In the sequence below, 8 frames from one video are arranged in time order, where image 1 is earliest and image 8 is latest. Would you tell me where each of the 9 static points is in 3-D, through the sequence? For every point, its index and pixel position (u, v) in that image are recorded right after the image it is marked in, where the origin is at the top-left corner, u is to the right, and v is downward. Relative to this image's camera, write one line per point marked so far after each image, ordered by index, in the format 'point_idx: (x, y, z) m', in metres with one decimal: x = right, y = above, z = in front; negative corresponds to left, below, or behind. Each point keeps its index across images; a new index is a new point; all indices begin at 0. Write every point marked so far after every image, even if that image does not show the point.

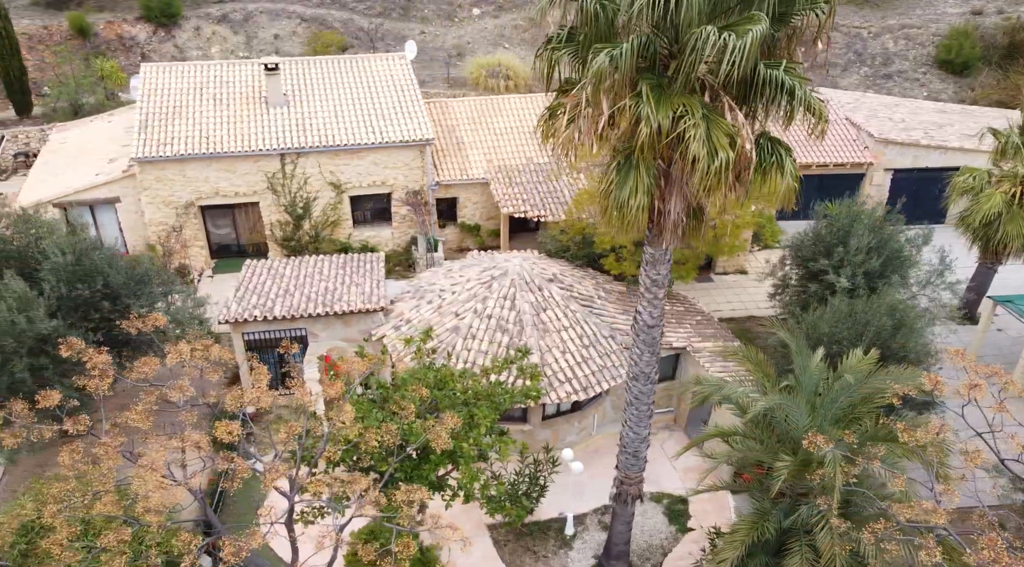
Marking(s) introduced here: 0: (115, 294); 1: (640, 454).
0: (-7.6, -0.2, +15.1) m
1: (+1.9, -2.6, +12.0) m
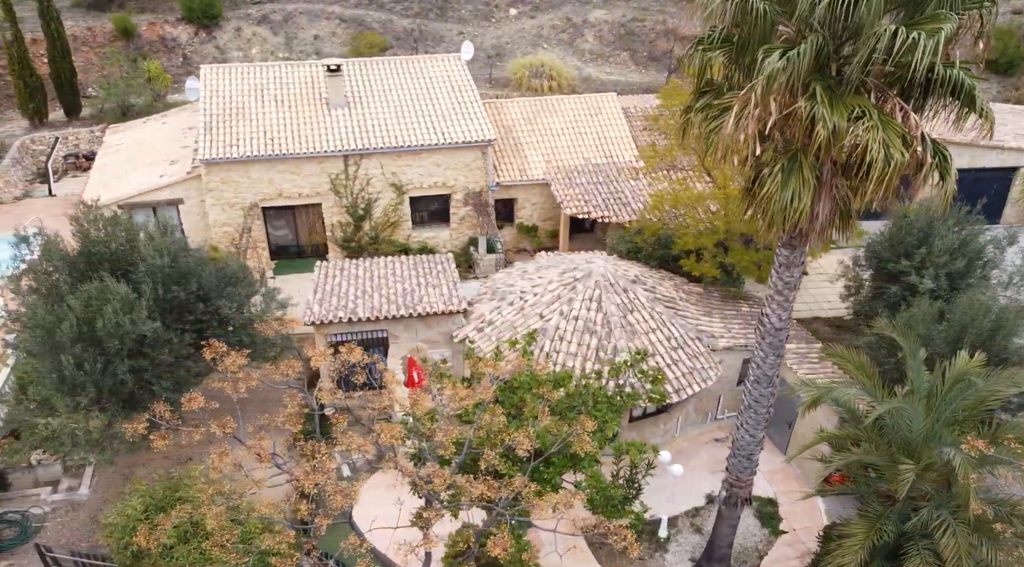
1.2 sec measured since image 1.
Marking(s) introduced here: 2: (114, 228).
0: (-5.9, -0.2, +15.2) m
1: (+3.7, -2.6, +12.0) m
2: (-7.6, +1.1, +15.1) m
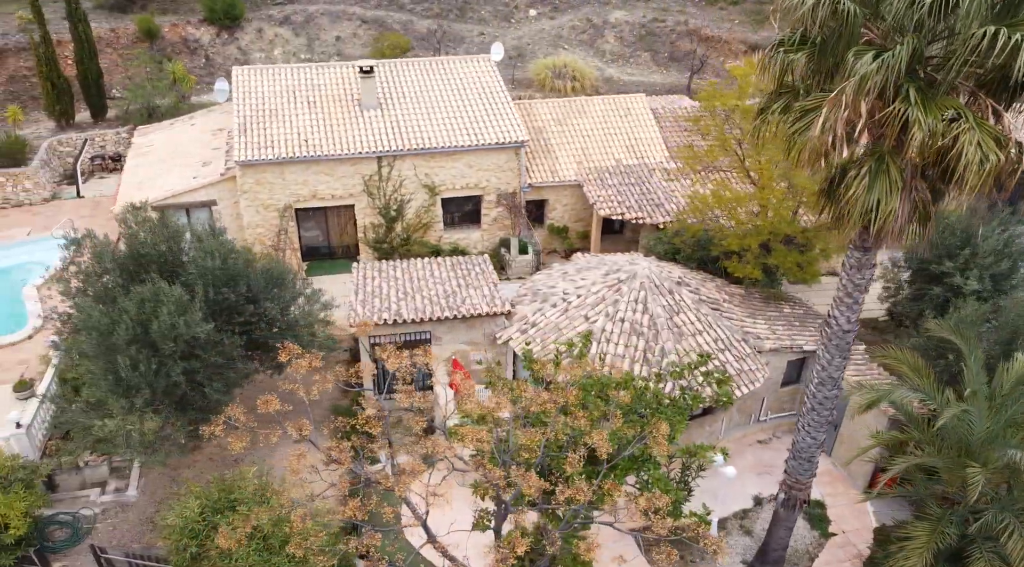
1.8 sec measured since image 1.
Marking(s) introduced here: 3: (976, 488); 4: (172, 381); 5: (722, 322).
0: (-4.9, -0.3, +15.2) m
1: (+4.6, -2.7, +12.0) m
2: (-6.7, +1.0, +15.2) m
3: (+6.4, -2.9, +11.1) m
4: (-5.8, -1.7, +13.8) m
5: (+4.2, -0.8, +16.1) m
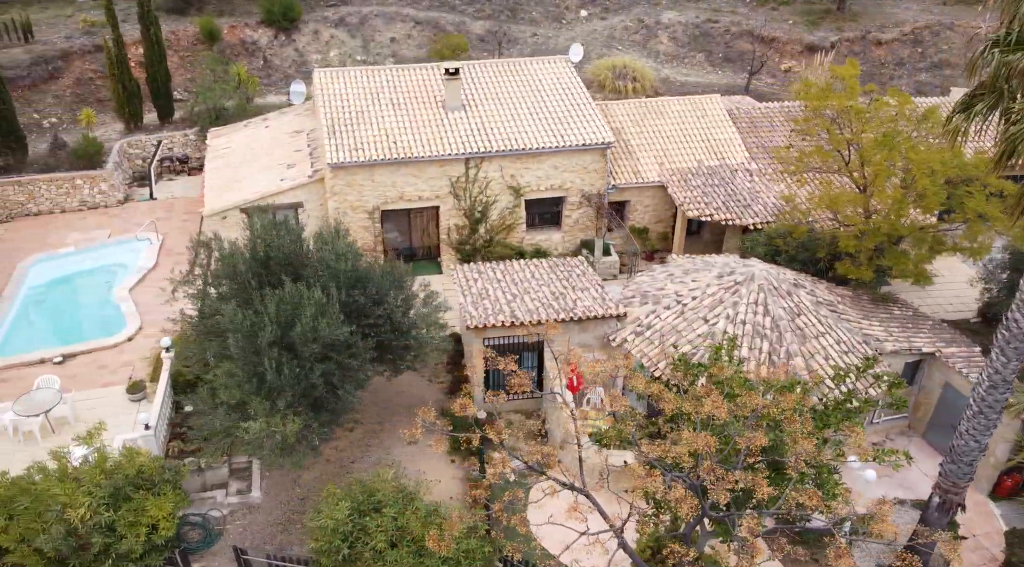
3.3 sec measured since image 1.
0: (-2.6, -0.3, +15.2) m
1: (+6.9, -2.7, +11.9) m
2: (-4.3, +1.0, +15.2) m
3: (+8.8, -2.9, +11.0) m
4: (-3.5, -1.7, +13.8) m
5: (+6.6, -0.8, +16.1) m
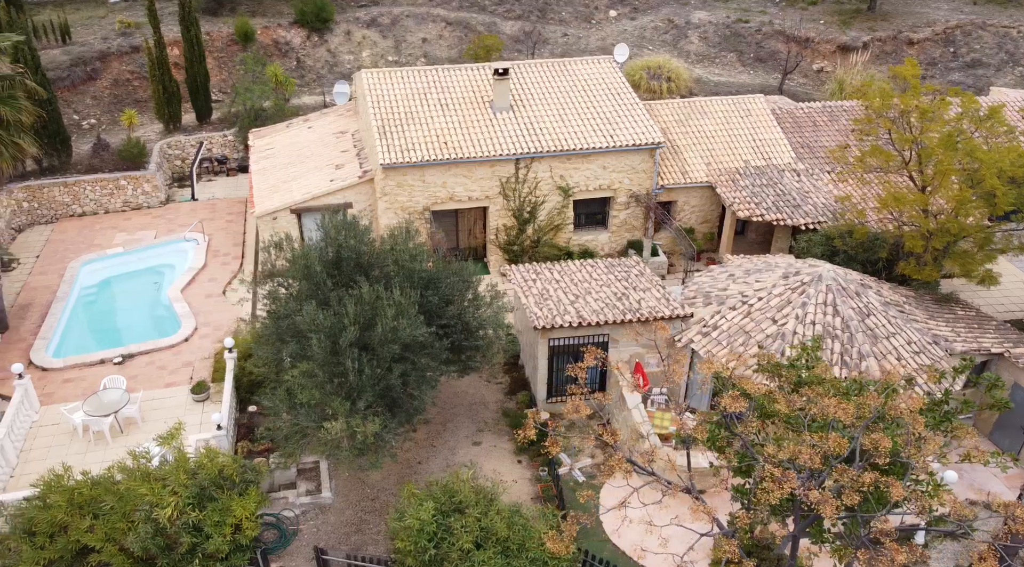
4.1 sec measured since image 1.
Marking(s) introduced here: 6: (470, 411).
0: (-1.2, -0.3, +15.2) m
1: (+8.2, -2.7, +11.8) m
2: (-2.9, +1.0, +15.2) m
3: (+10.1, -2.9, +10.9) m
4: (-2.1, -1.7, +13.8) m
5: (+8.0, -0.8, +16.0) m
6: (-0.9, -2.8, +17.6) m
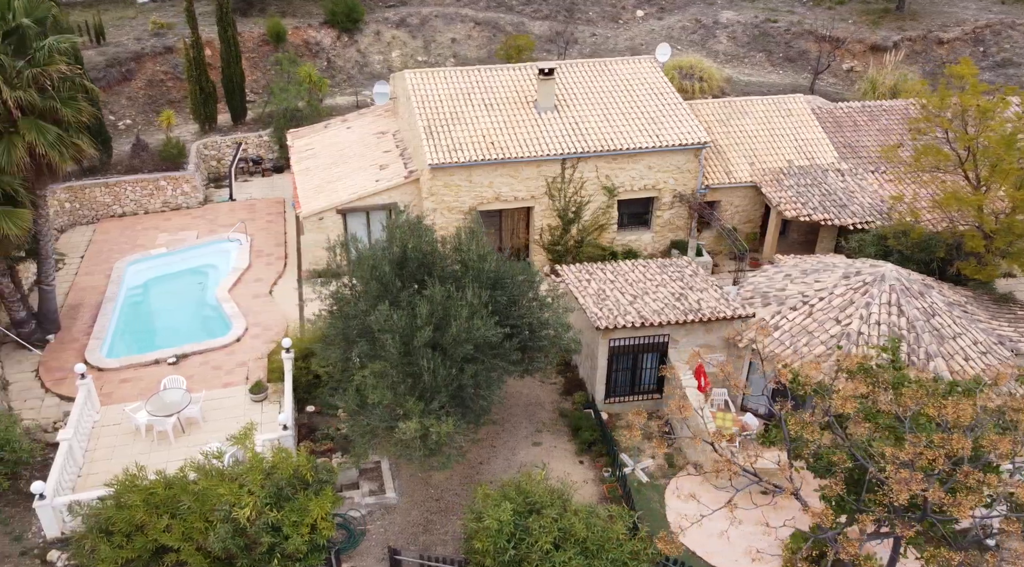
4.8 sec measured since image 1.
0: (+0.1, -0.3, +15.2) m
1: (+9.5, -2.7, +11.8) m
2: (-1.7, +1.0, +15.2) m
3: (+11.3, -2.9, +10.8) m
4: (-0.9, -1.7, +13.8) m
5: (+9.3, -0.8, +15.9) m
6: (+0.3, -2.8, +17.6) m
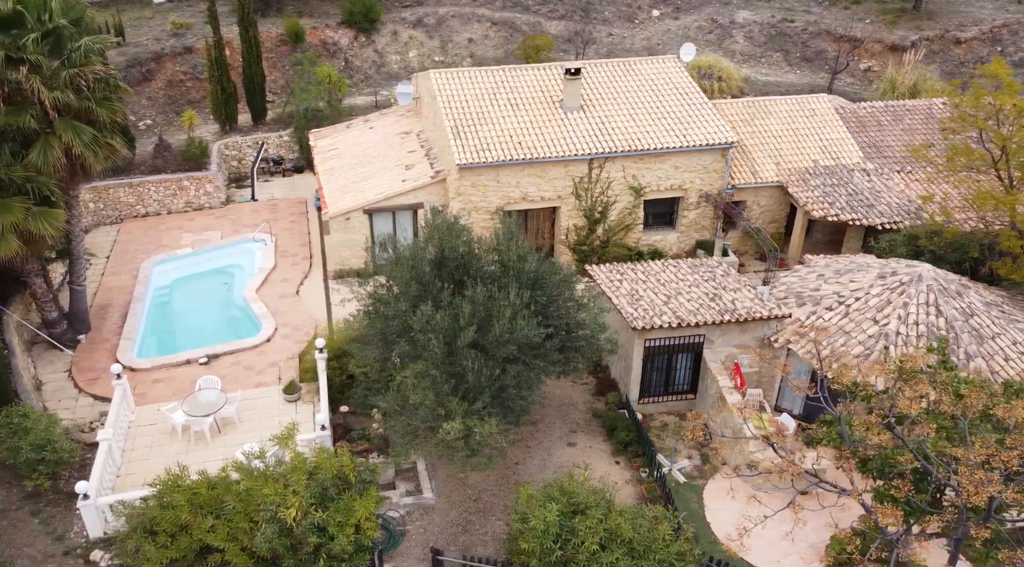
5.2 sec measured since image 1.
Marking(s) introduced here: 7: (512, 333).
0: (+0.8, -0.3, +15.2) m
1: (+10.2, -2.7, +11.7) m
2: (-1.0, +1.0, +15.2) m
3: (+12.1, -2.9, +10.8) m
4: (-0.1, -1.7, +13.8) m
5: (+10.0, -0.8, +15.9) m
6: (+1.1, -2.8, +17.6) m
7: (0.0, -0.8, +13.5) m
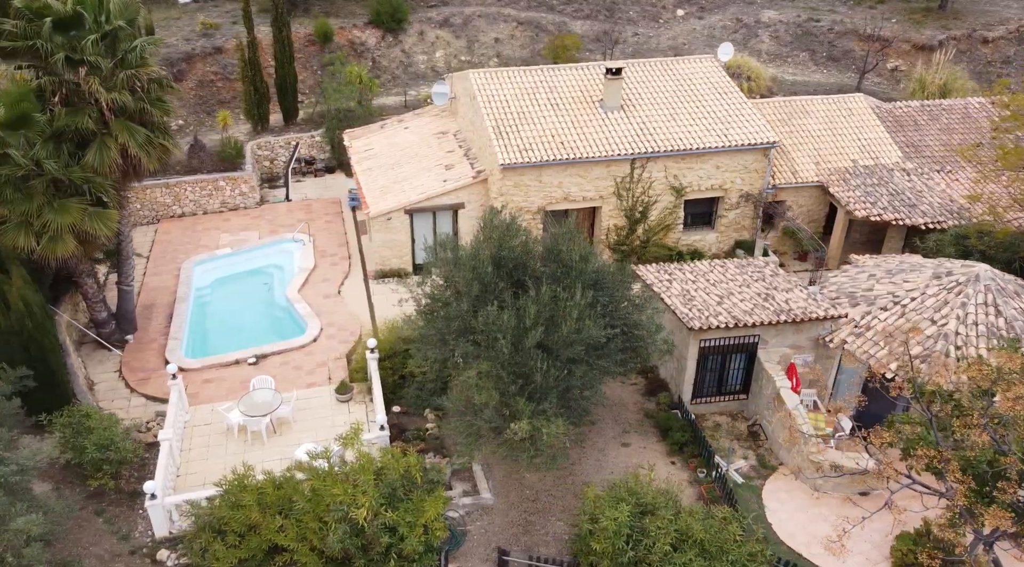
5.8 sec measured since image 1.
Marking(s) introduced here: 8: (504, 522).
0: (+1.9, -0.3, +15.2) m
1: (+11.3, -2.7, +11.6) m
2: (+0.2, +1.0, +15.2) m
3: (+13.2, -2.9, +10.7) m
4: (+1.0, -1.7, +13.8) m
5: (+11.1, -0.8, +15.8) m
6: (+2.2, -2.8, +17.5) m
7: (+1.1, -0.8, +13.5) m
8: (-0.1, -4.4, +14.8) m
